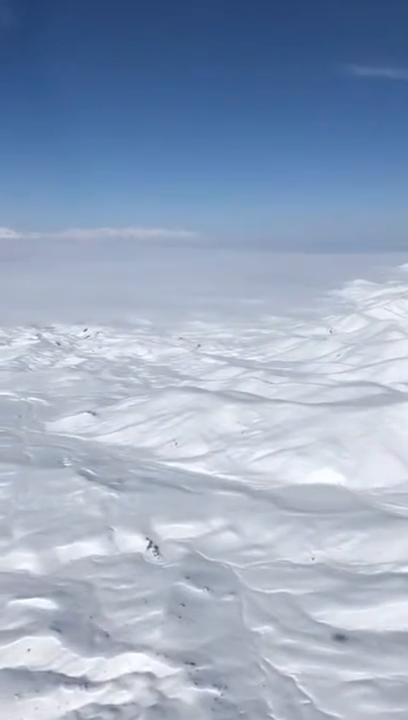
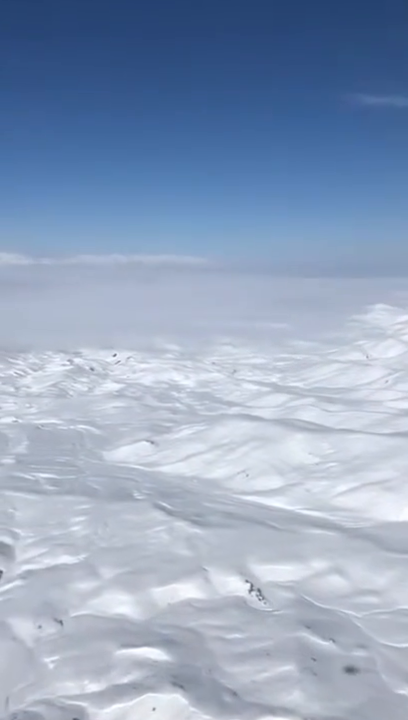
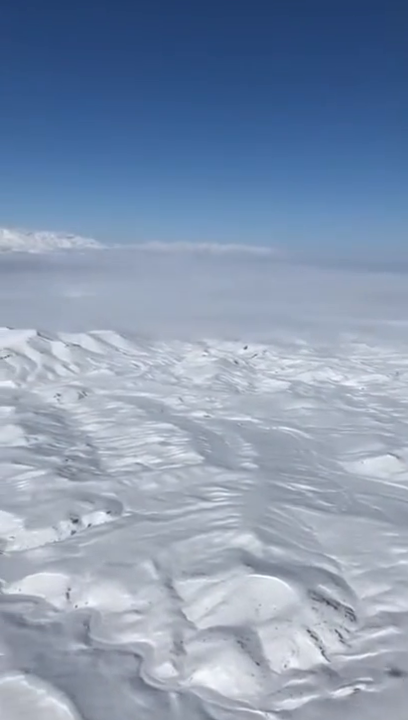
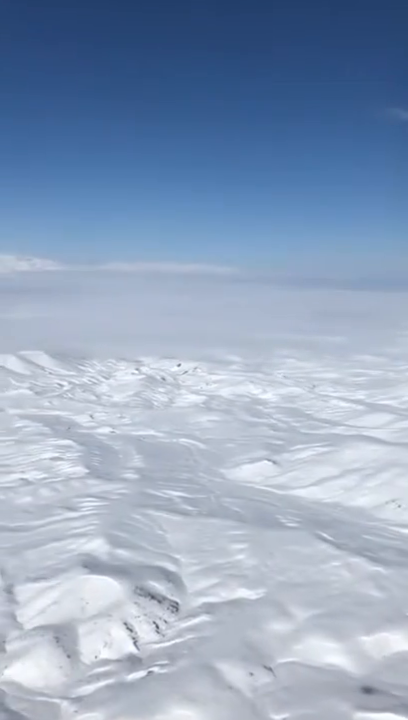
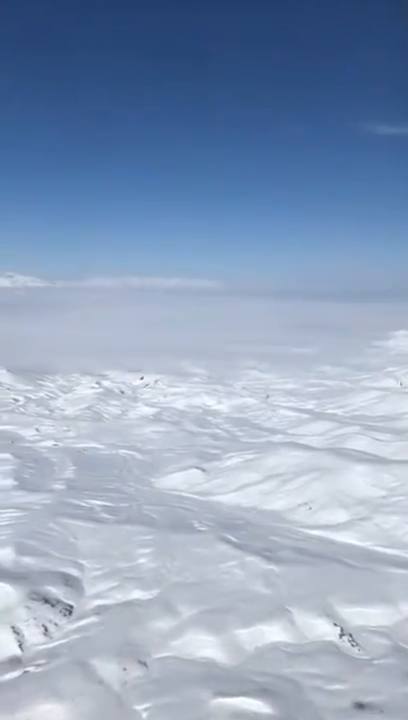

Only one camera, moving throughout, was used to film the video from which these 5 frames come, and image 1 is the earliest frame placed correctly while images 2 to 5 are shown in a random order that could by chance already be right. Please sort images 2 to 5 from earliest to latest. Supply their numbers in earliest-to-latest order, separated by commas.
2, 5, 4, 3
